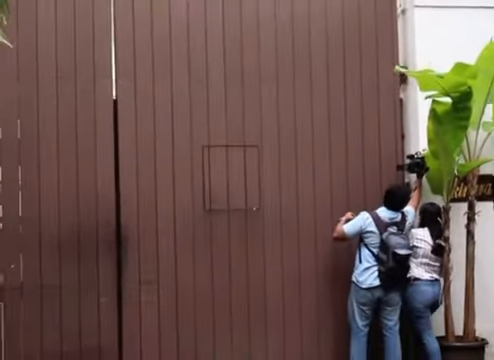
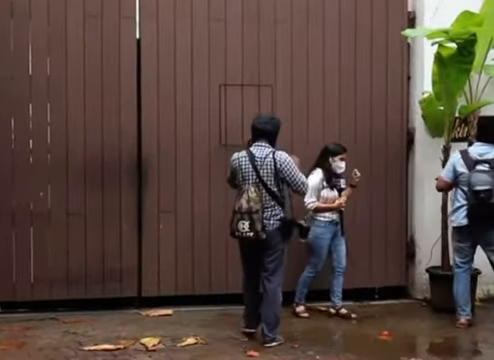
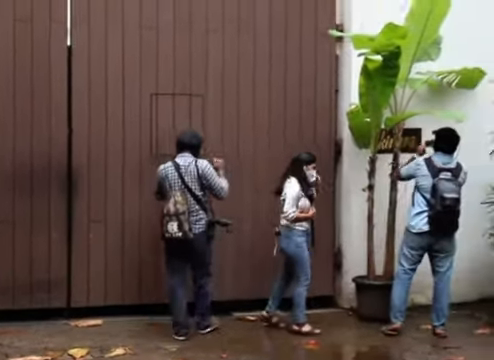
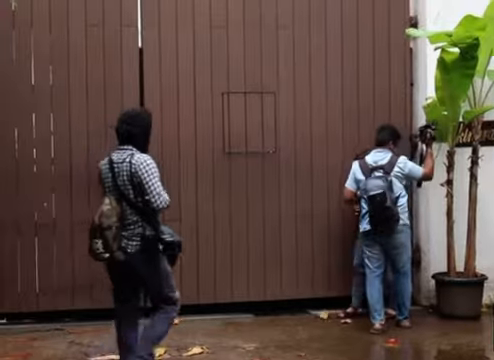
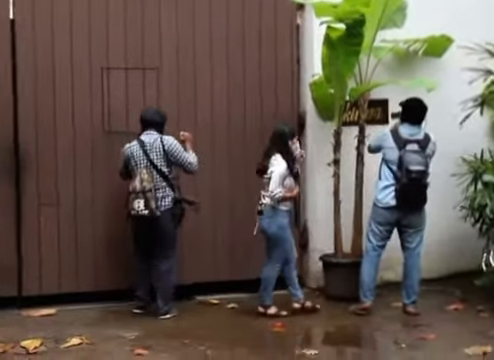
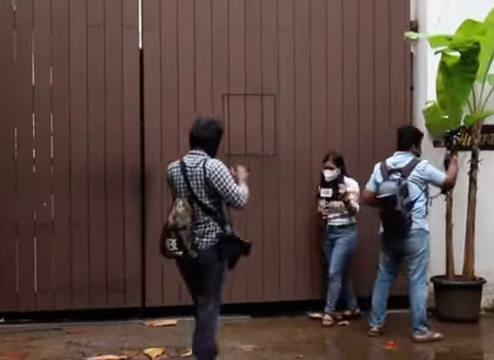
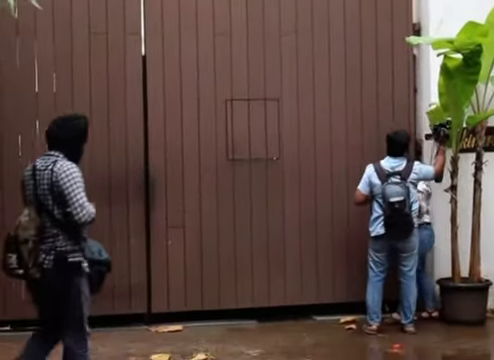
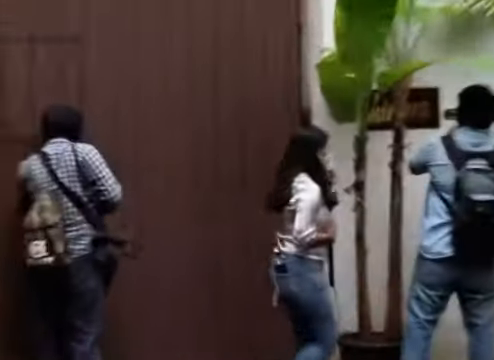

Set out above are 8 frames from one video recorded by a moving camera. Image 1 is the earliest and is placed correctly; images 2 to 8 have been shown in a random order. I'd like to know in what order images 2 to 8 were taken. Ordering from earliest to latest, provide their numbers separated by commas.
7, 4, 6, 2, 3, 5, 8
